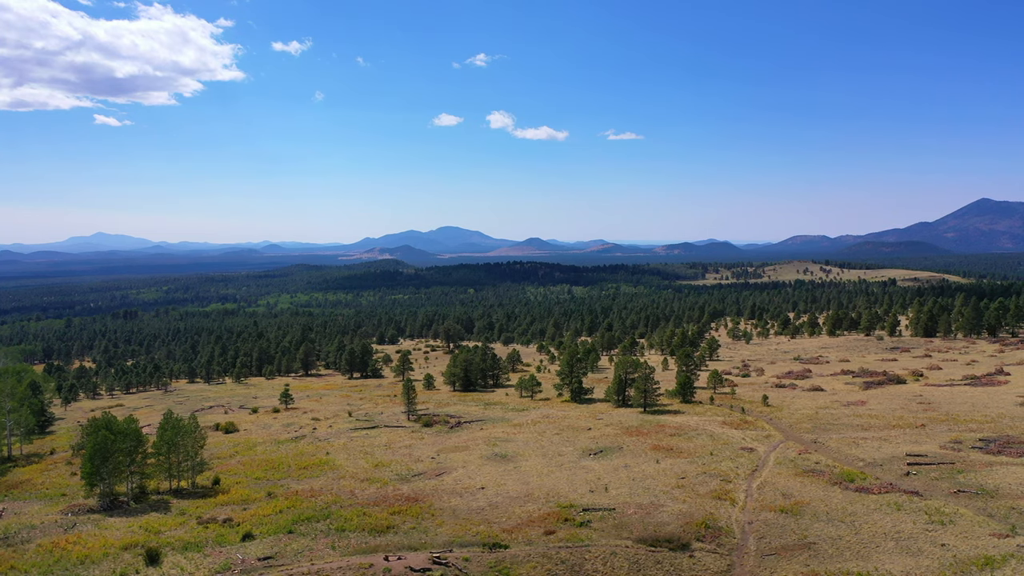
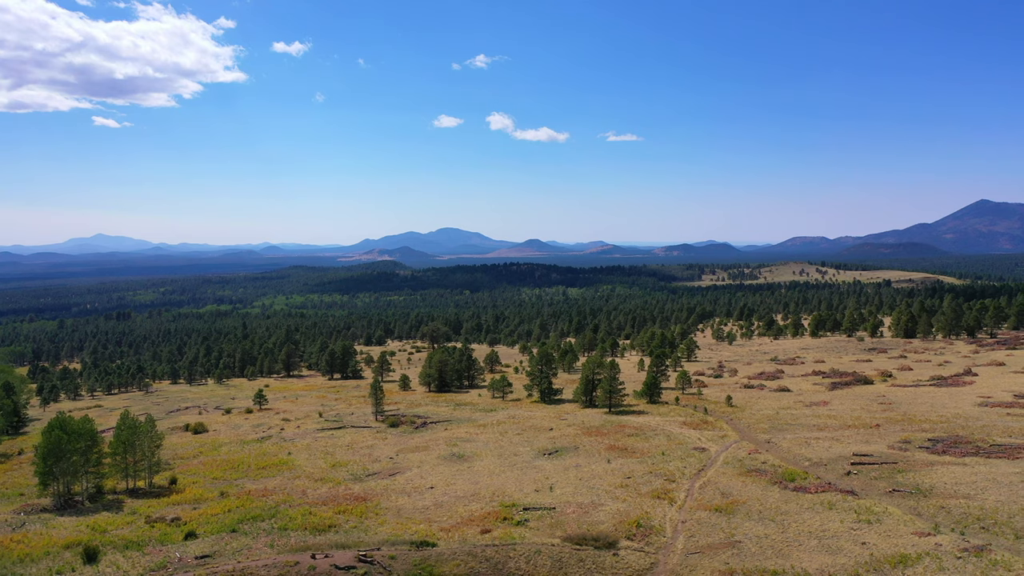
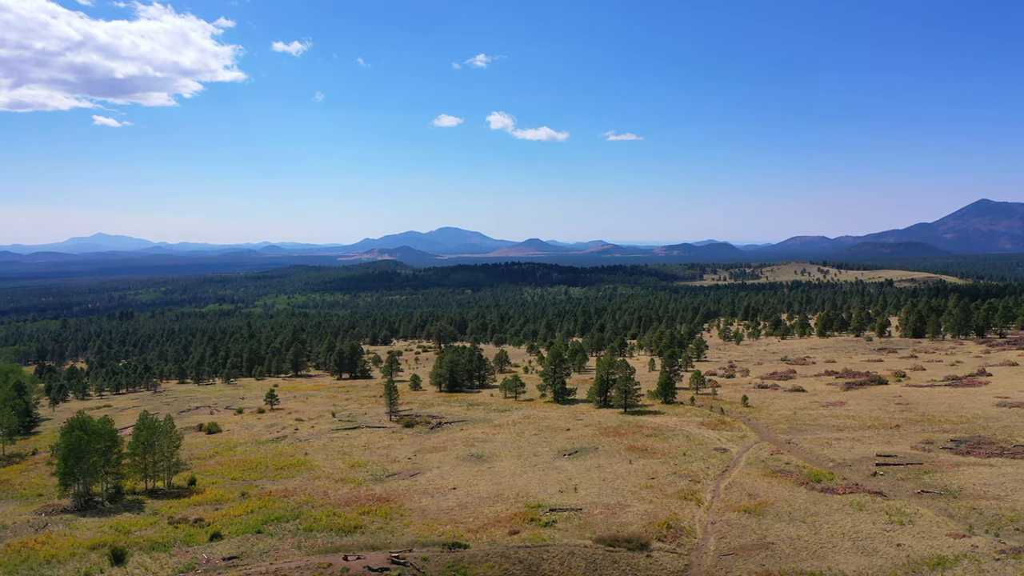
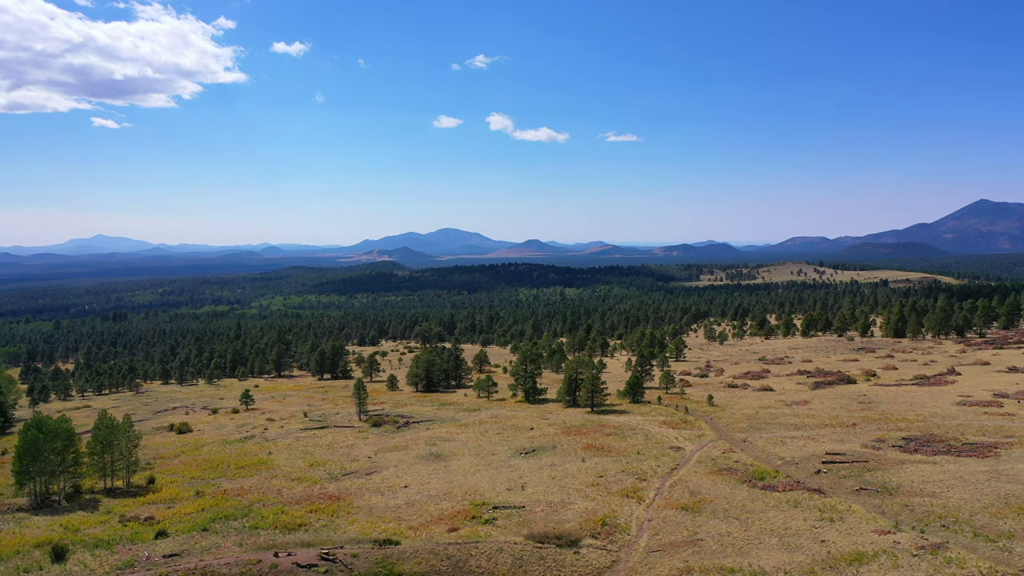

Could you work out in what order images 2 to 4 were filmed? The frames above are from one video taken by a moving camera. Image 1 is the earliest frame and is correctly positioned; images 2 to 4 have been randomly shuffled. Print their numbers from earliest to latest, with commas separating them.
3, 2, 4
